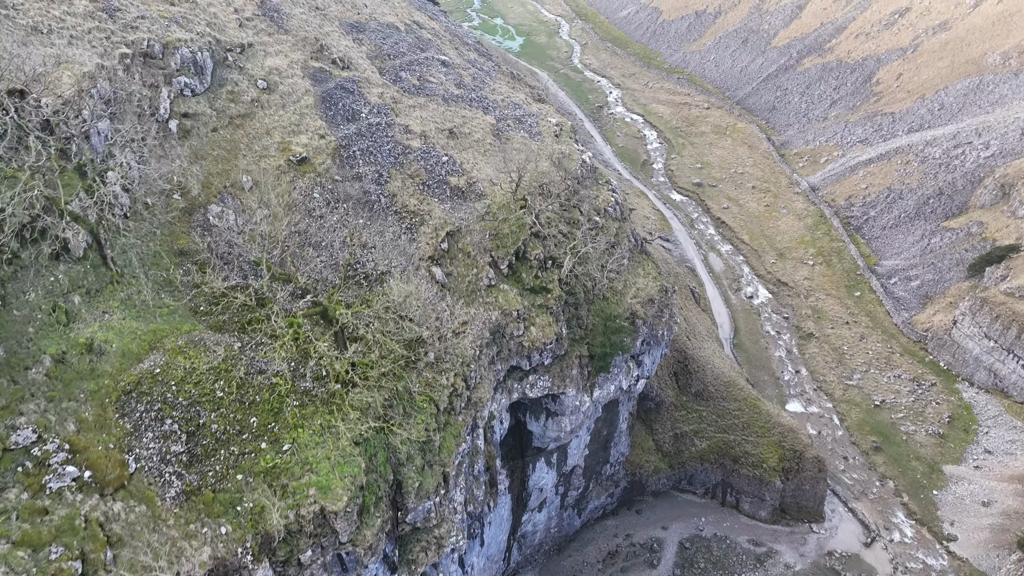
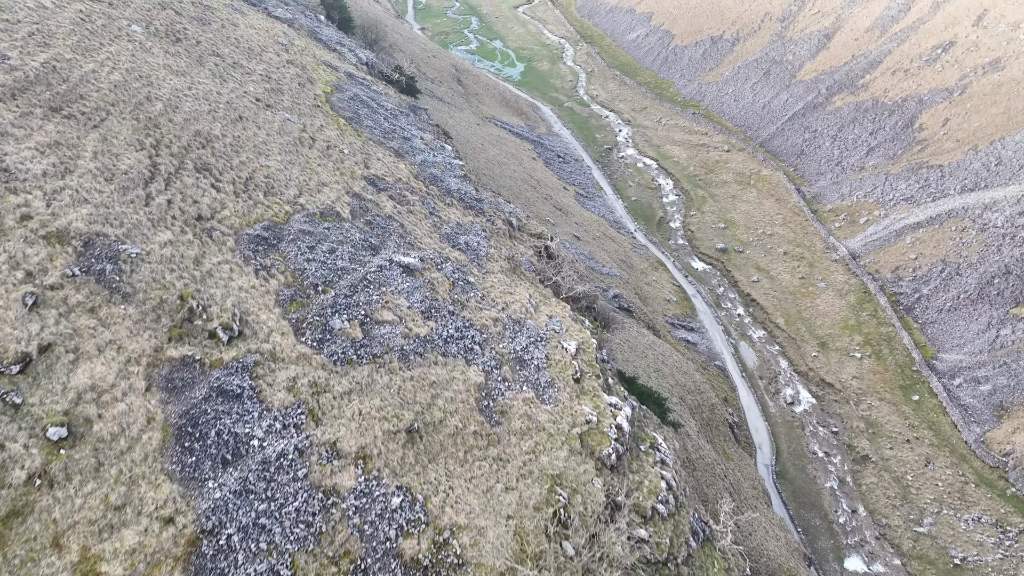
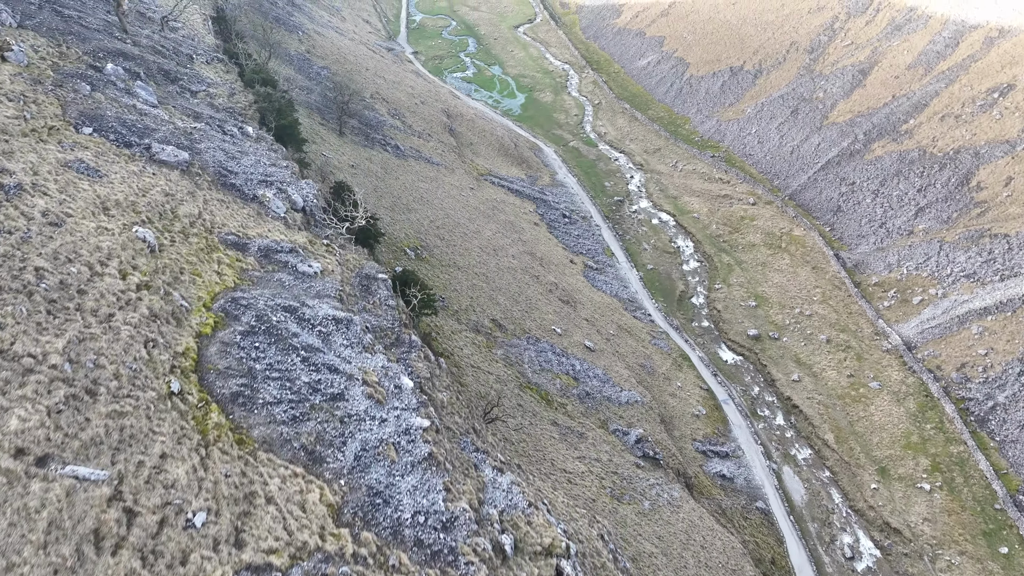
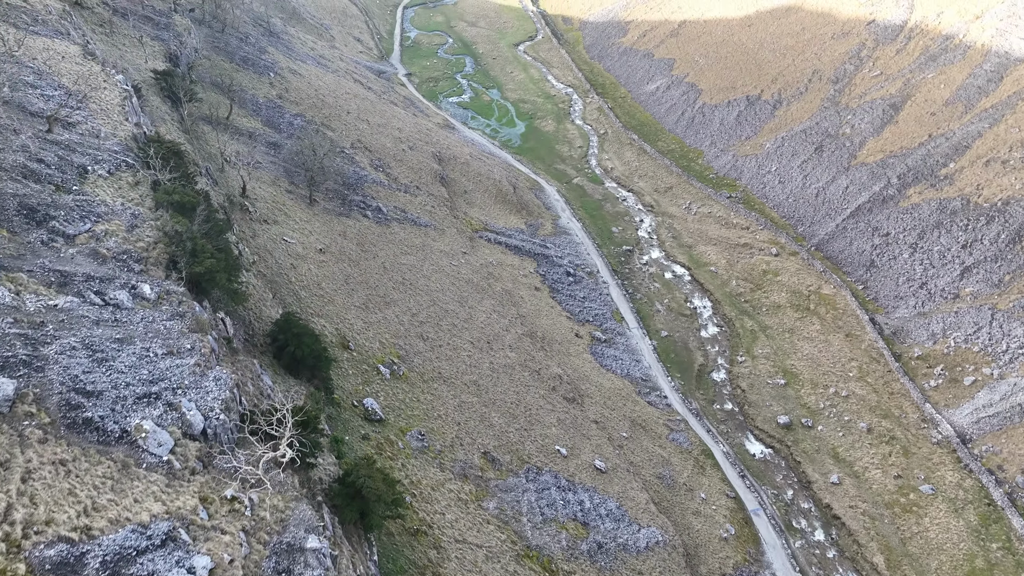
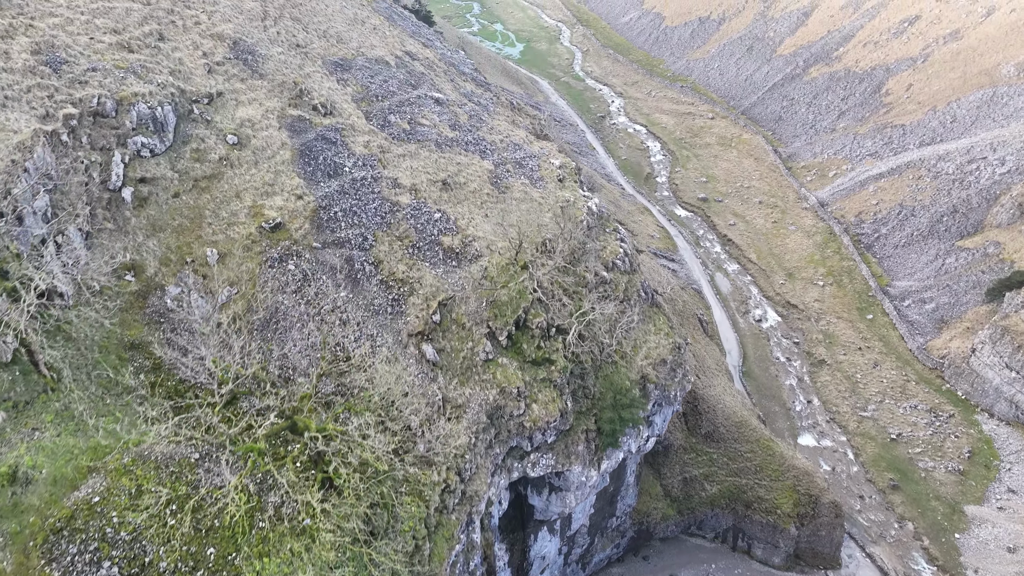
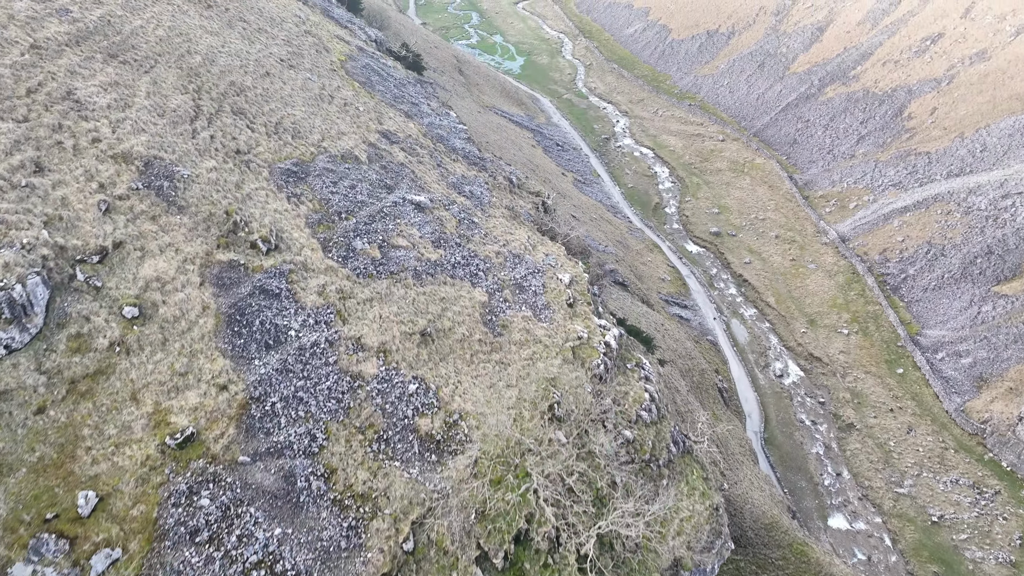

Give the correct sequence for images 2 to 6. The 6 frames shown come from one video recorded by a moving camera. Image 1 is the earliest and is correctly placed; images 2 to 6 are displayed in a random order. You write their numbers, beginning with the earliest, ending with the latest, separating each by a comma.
5, 6, 2, 3, 4
